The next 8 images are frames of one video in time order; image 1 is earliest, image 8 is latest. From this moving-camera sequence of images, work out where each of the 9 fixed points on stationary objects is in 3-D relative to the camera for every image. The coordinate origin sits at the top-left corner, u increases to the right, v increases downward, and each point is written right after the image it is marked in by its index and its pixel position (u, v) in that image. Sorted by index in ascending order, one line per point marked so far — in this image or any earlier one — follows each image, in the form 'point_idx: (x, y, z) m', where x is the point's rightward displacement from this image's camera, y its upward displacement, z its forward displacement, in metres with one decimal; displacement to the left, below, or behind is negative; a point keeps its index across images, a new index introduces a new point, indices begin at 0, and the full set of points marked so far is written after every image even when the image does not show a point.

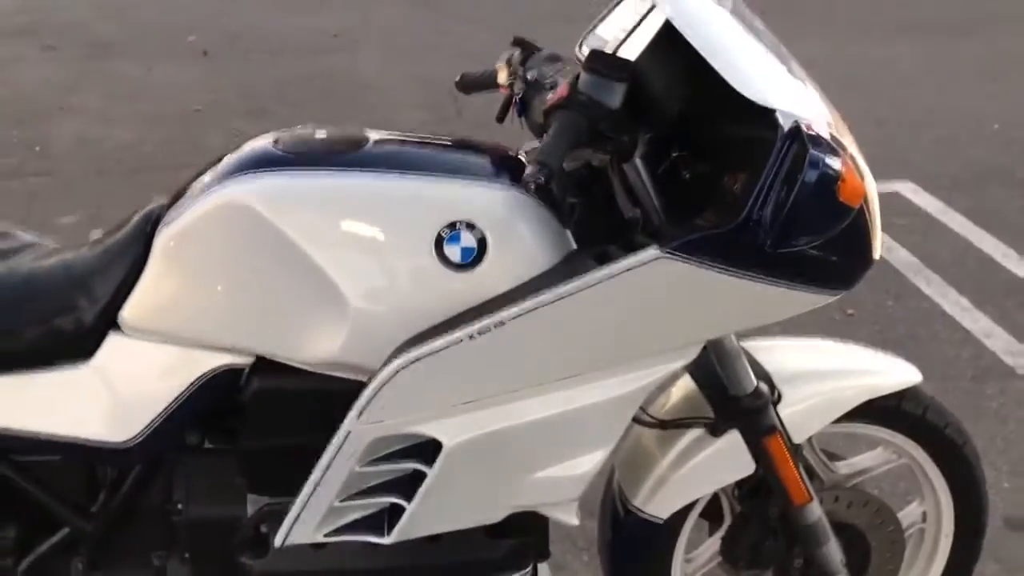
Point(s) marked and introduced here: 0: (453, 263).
0: (-0.1, 0.0, +1.5) m
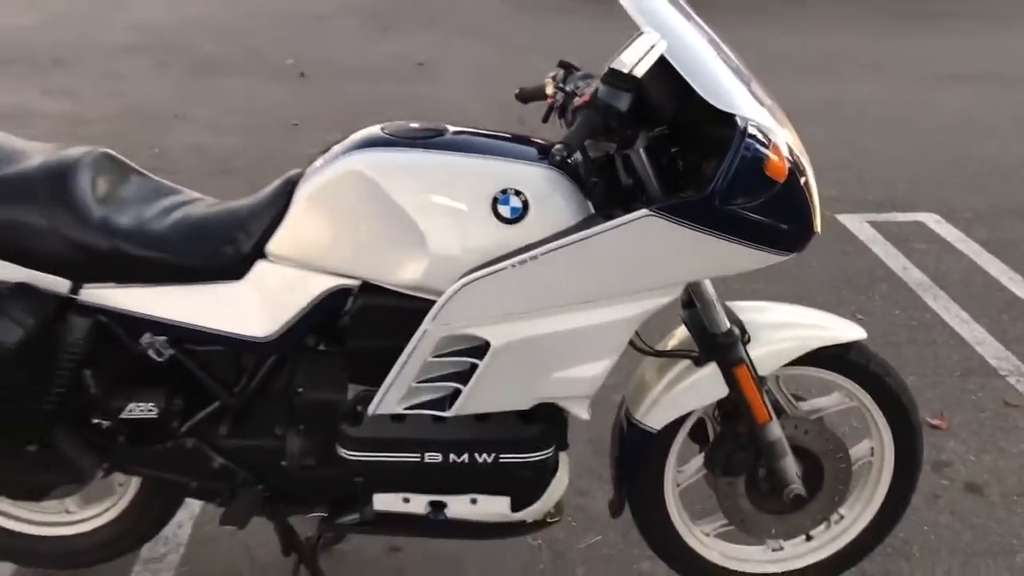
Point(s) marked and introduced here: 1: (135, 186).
0: (0.0, +0.1, +2.1) m
1: (-0.8, +0.2, +2.3) m
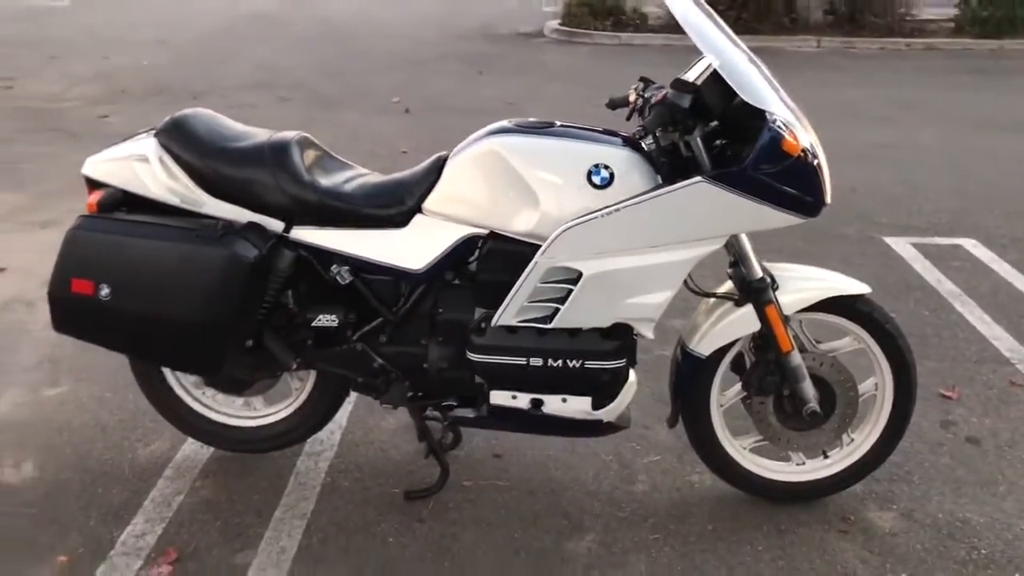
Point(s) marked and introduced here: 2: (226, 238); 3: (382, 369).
0: (+0.2, +0.3, +2.8) m
1: (-0.6, +0.4, +3.1) m
2: (-0.8, +0.1, +2.9) m
3: (-0.4, -0.2, +3.1) m
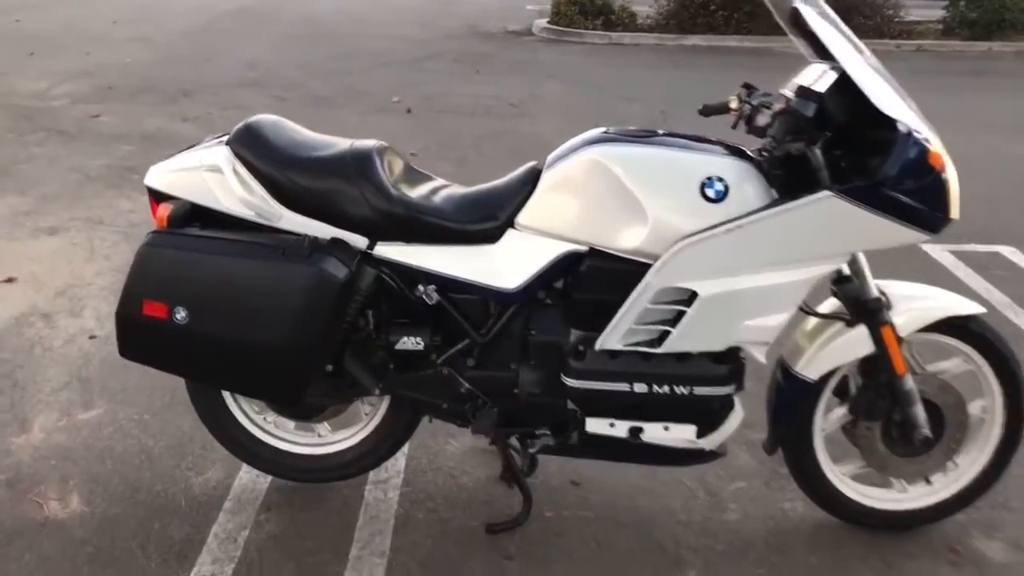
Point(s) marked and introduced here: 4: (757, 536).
0: (+0.5, +0.2, +2.7) m
1: (-0.3, +0.3, +2.9) m
2: (-0.5, +0.1, +2.6) m
3: (-0.1, -0.3, +2.9) m
4: (+0.7, -0.8, +3.1) m
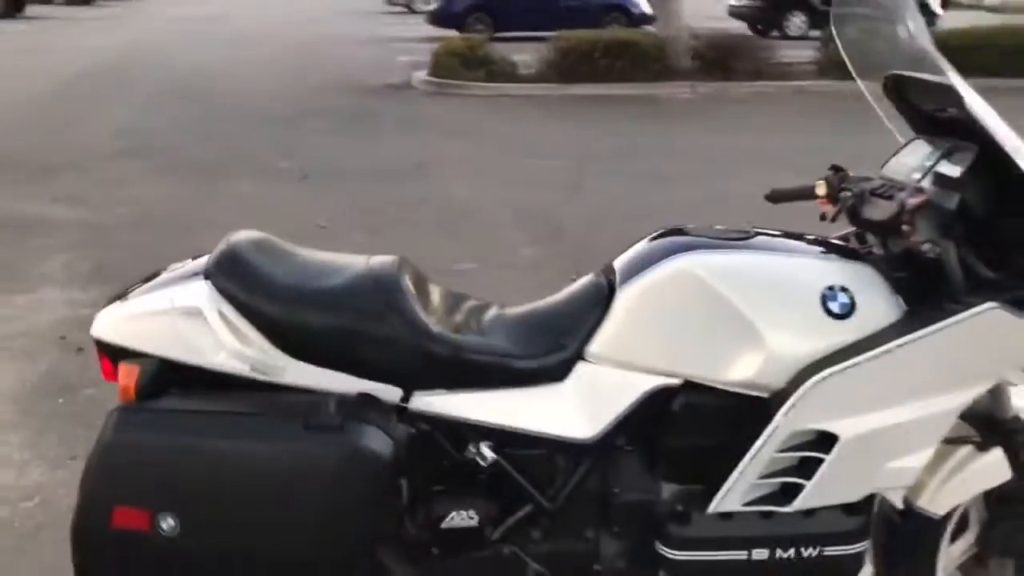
0: (+0.7, -0.1, +2.2) m
1: (-0.2, 0.0, +2.3) m
2: (-0.3, -0.3, +2.0) m
3: (+0.1, -0.6, +2.2) m
4: (+0.9, -1.1, +2.5) m
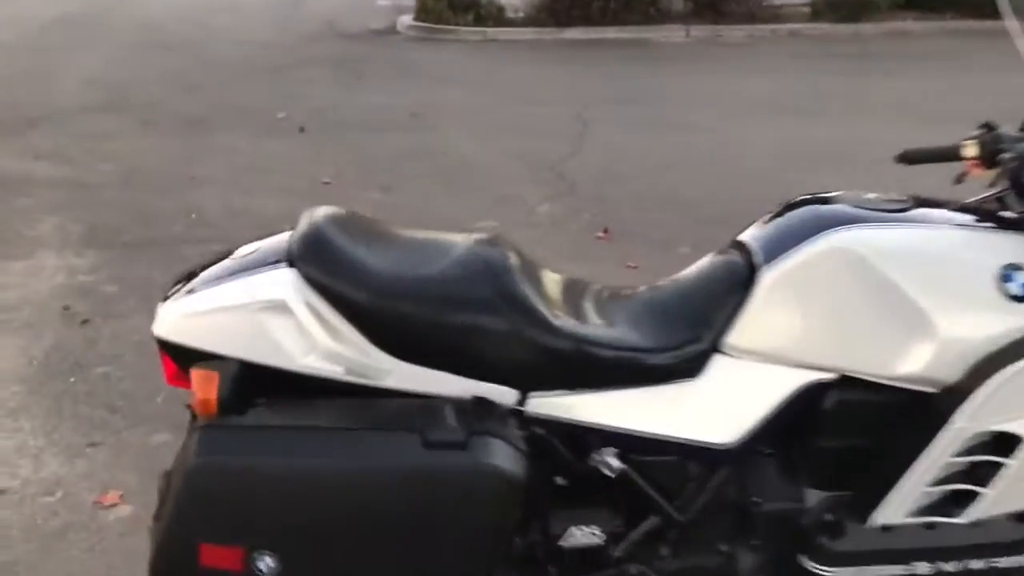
0: (+0.9, 0.0, +1.9) m
1: (+0.1, 0.0, +2.0) m
2: (-0.1, -0.3, +1.7) m
3: (+0.3, -0.6, +2.0) m
4: (+1.2, -1.0, +2.3) m
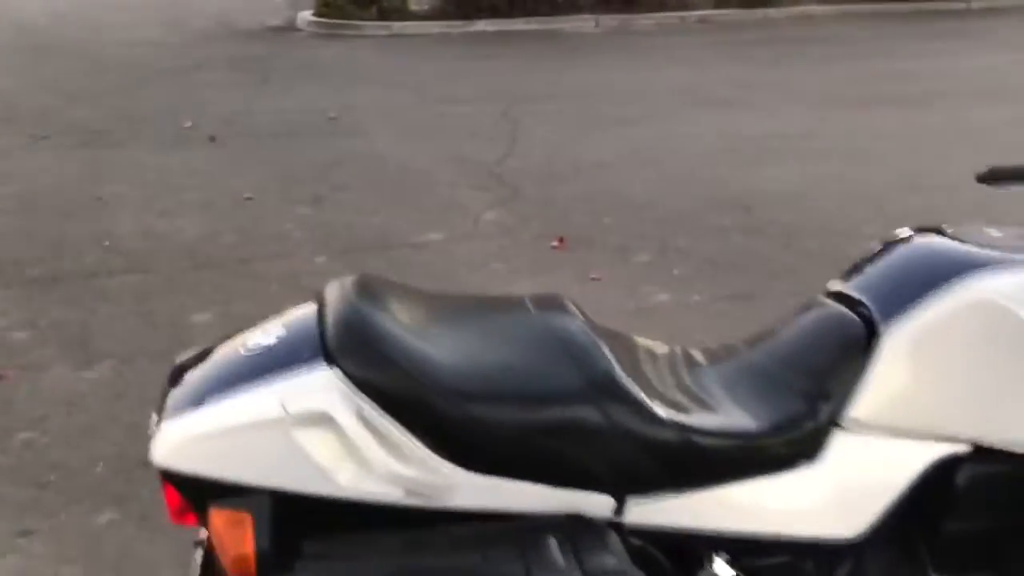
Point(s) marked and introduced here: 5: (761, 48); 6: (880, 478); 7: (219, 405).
0: (+1.1, -0.1, +1.6) m
1: (+0.2, -0.1, +1.6) m
2: (+0.1, -0.4, +1.3) m
3: (+0.5, -0.7, +1.7) m
4: (+1.3, -1.1, +2.1) m
5: (+2.9, +2.7, +11.5) m
6: (+0.6, -0.3, +1.6) m
7: (-0.4, -0.2, +1.4) m
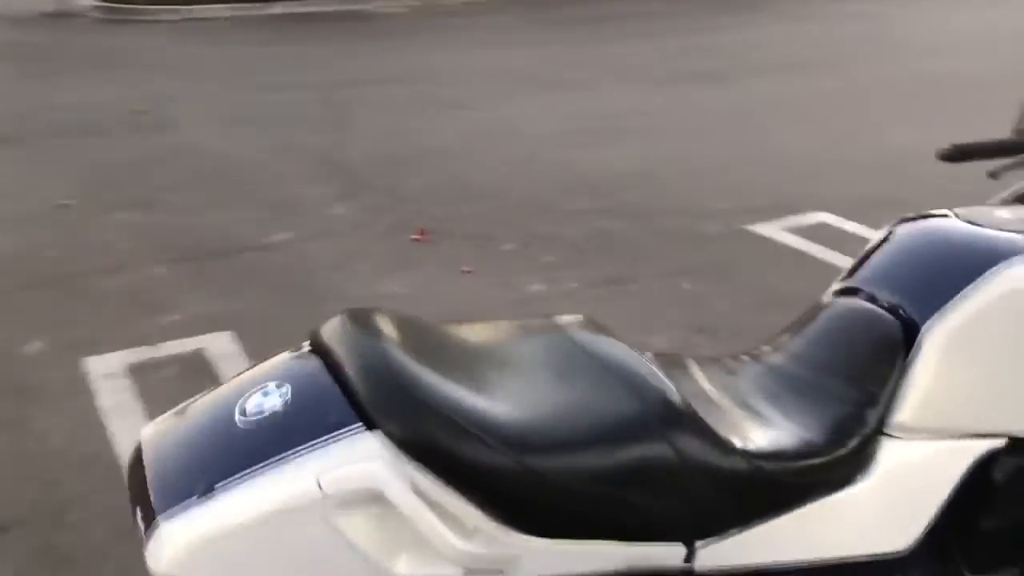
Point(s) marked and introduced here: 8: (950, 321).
0: (+1.1, -0.1, +1.6) m
1: (+0.2, -0.1, +1.5) m
2: (+0.2, -0.4, +1.2) m
3: (+0.5, -0.7, +1.6) m
4: (+1.3, -1.0, +2.2) m
5: (+0.7, +3.0, +11.6) m
6: (+0.6, -0.3, +1.5) m
7: (-0.3, -0.2, +1.1) m
8: (+0.7, 0.0, +1.5) m
